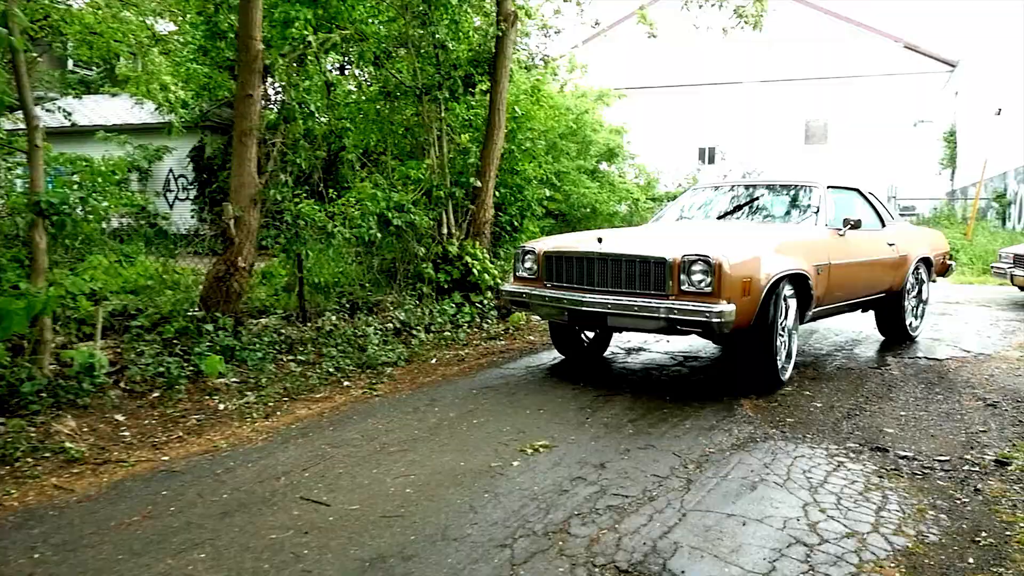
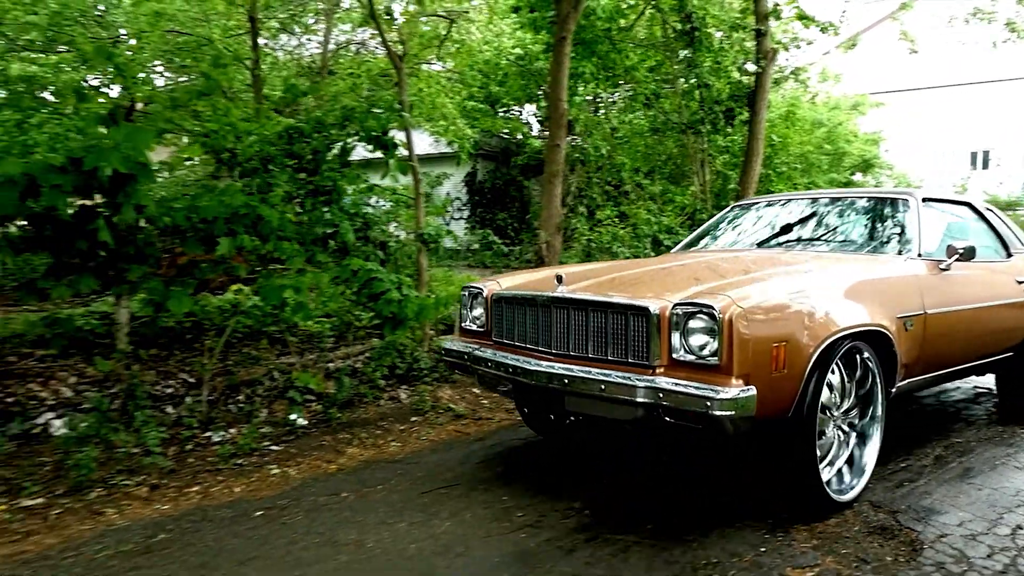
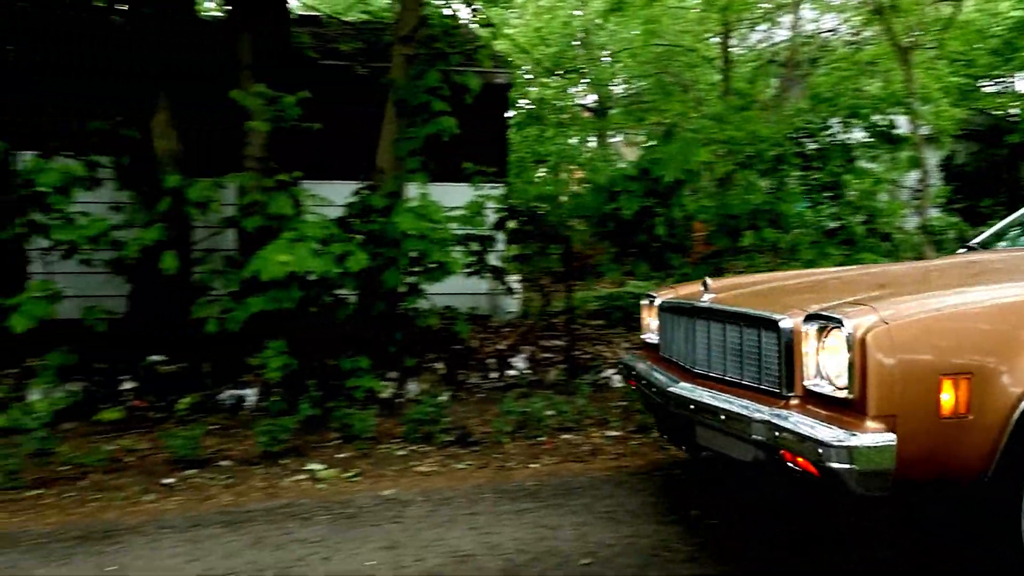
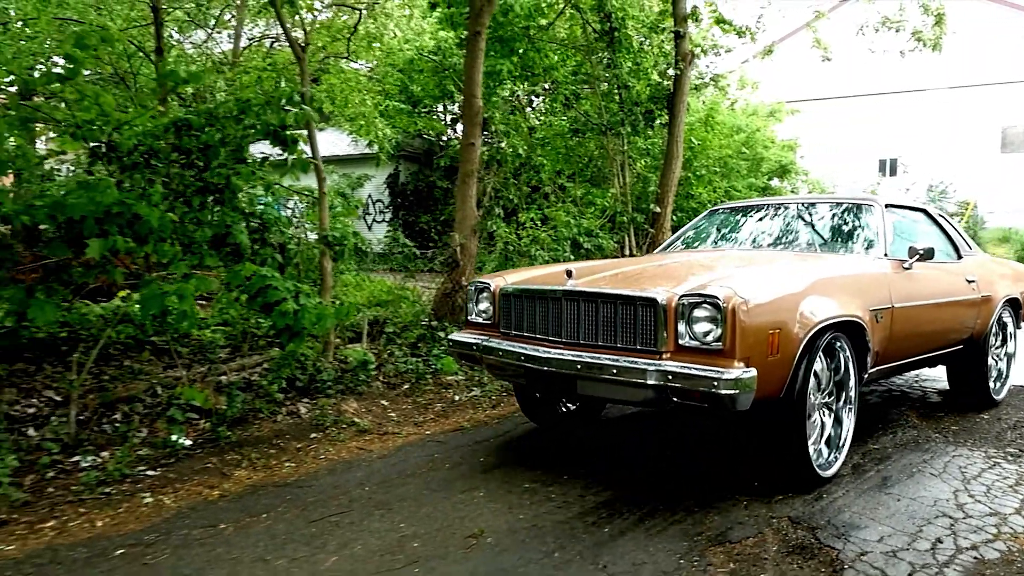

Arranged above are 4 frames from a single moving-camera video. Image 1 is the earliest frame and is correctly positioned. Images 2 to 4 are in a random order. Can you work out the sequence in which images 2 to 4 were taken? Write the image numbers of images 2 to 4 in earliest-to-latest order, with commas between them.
4, 2, 3
